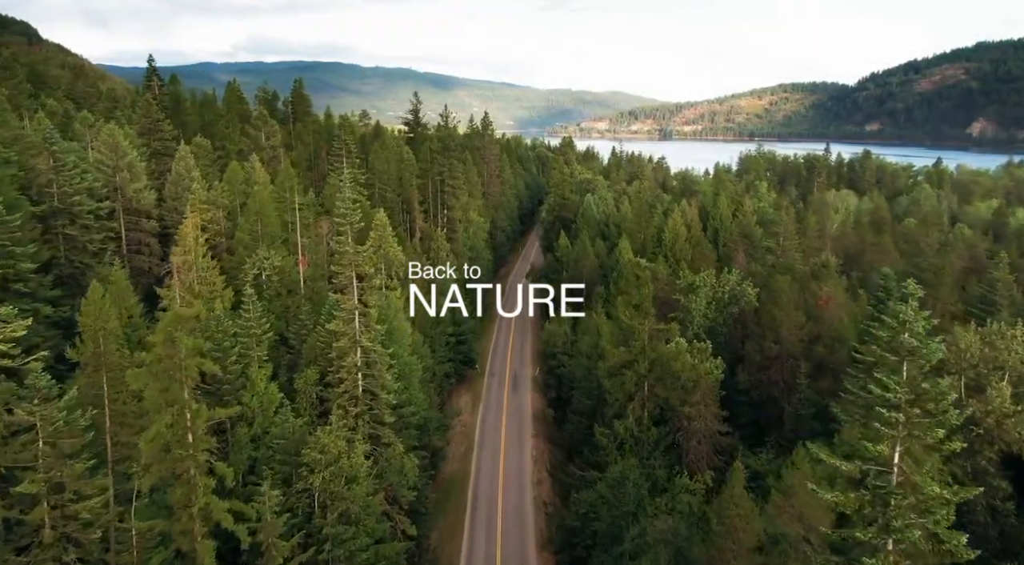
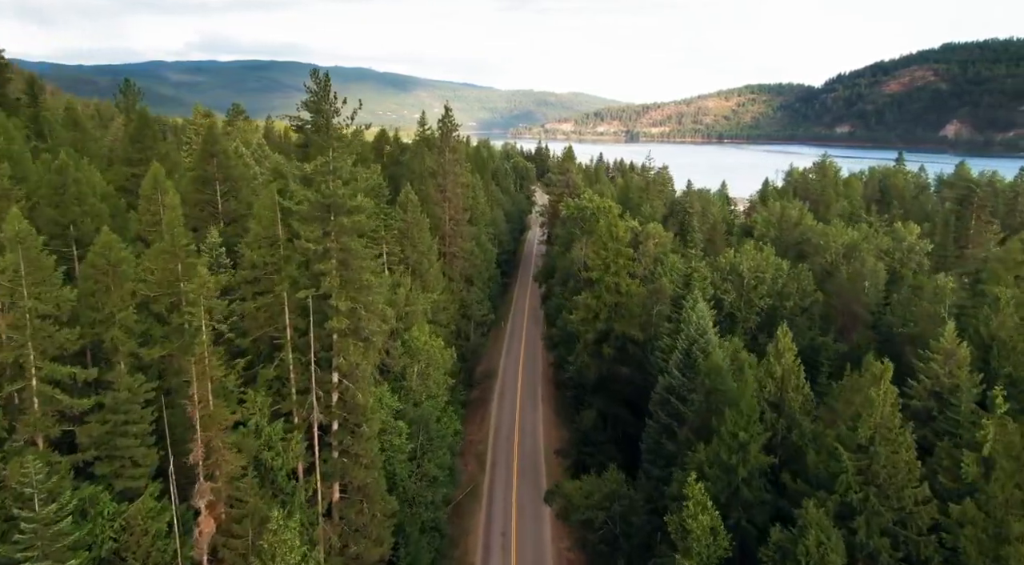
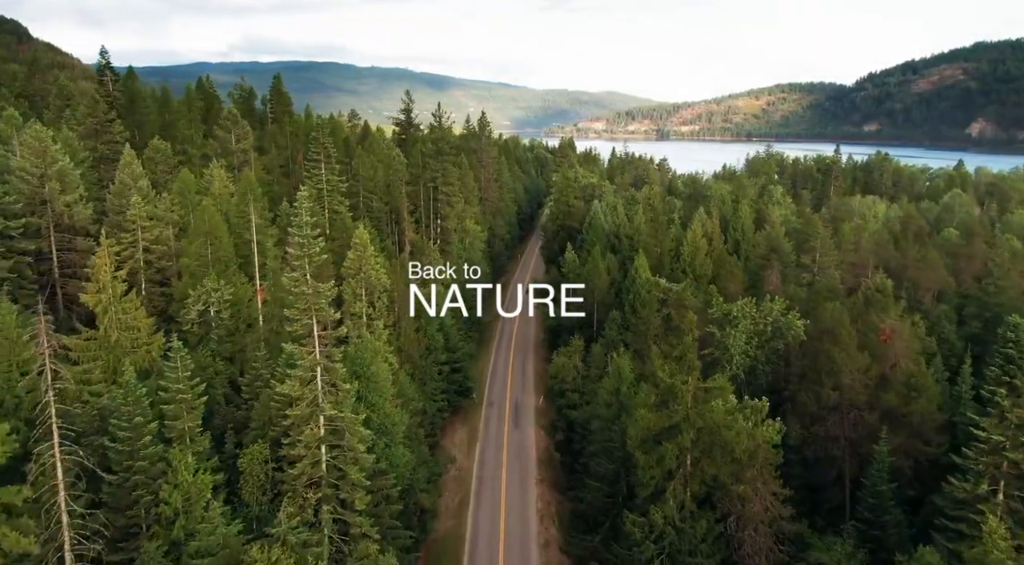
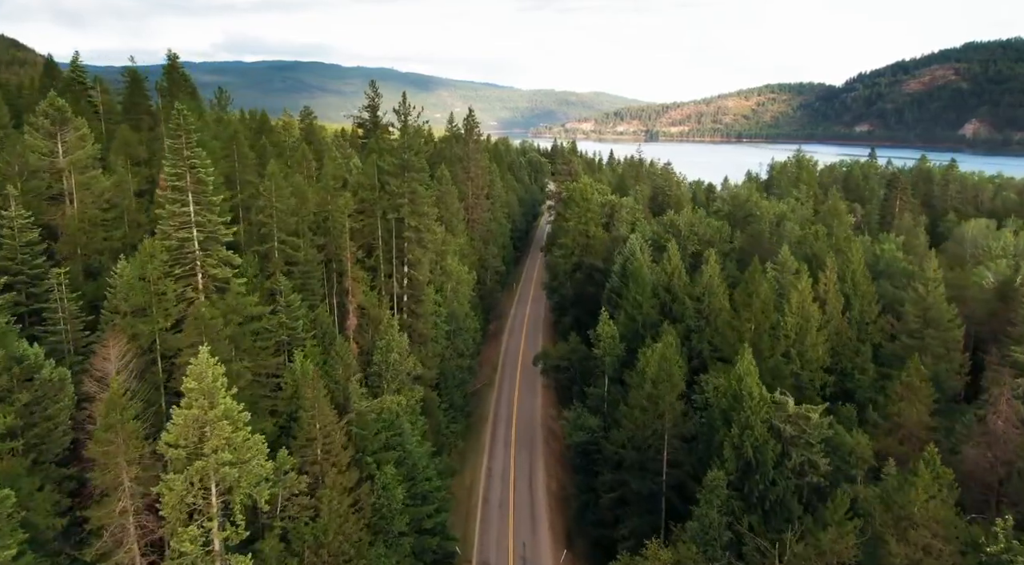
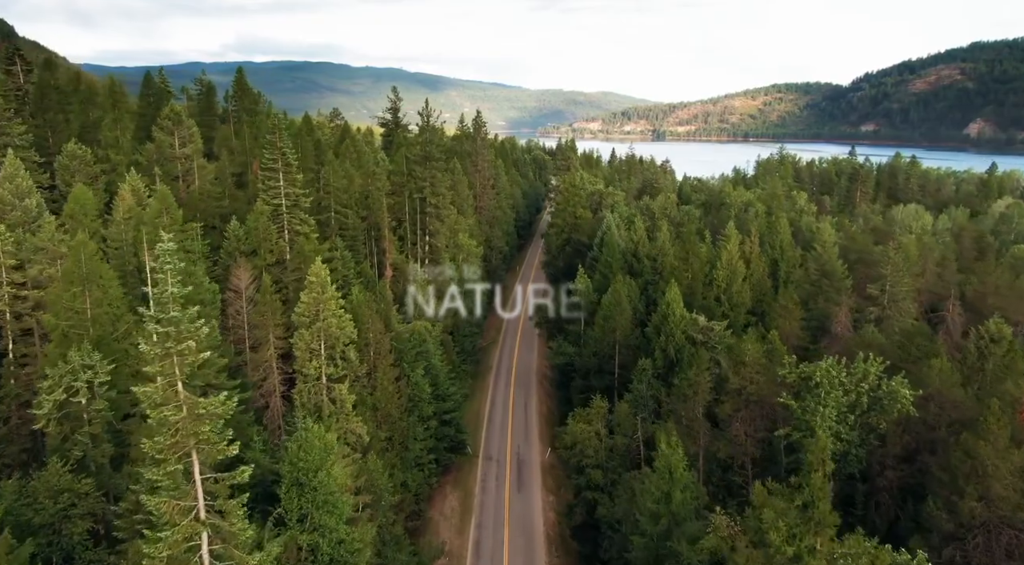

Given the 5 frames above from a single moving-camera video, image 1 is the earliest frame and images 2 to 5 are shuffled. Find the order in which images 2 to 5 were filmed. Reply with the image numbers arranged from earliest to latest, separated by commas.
3, 5, 4, 2
